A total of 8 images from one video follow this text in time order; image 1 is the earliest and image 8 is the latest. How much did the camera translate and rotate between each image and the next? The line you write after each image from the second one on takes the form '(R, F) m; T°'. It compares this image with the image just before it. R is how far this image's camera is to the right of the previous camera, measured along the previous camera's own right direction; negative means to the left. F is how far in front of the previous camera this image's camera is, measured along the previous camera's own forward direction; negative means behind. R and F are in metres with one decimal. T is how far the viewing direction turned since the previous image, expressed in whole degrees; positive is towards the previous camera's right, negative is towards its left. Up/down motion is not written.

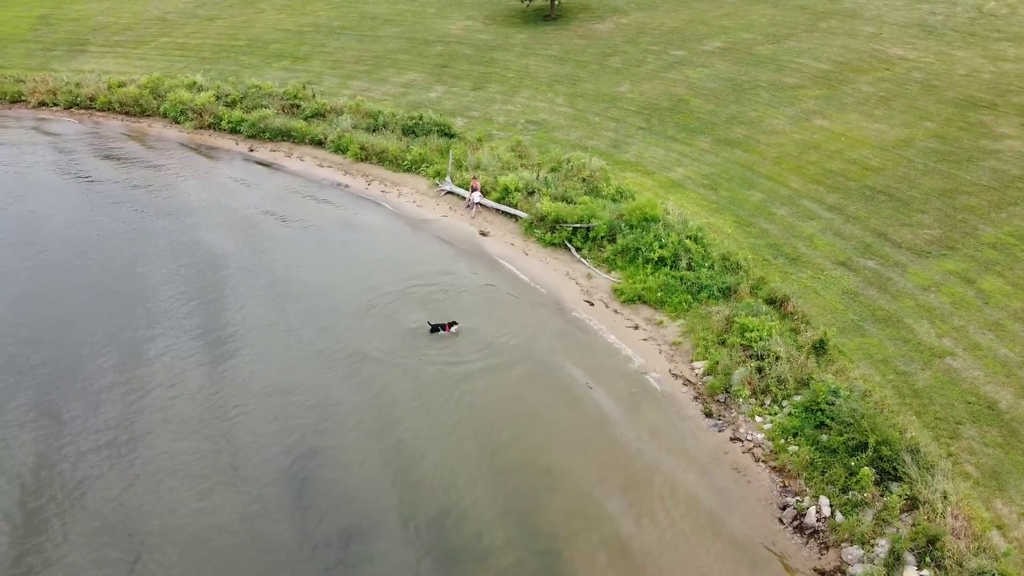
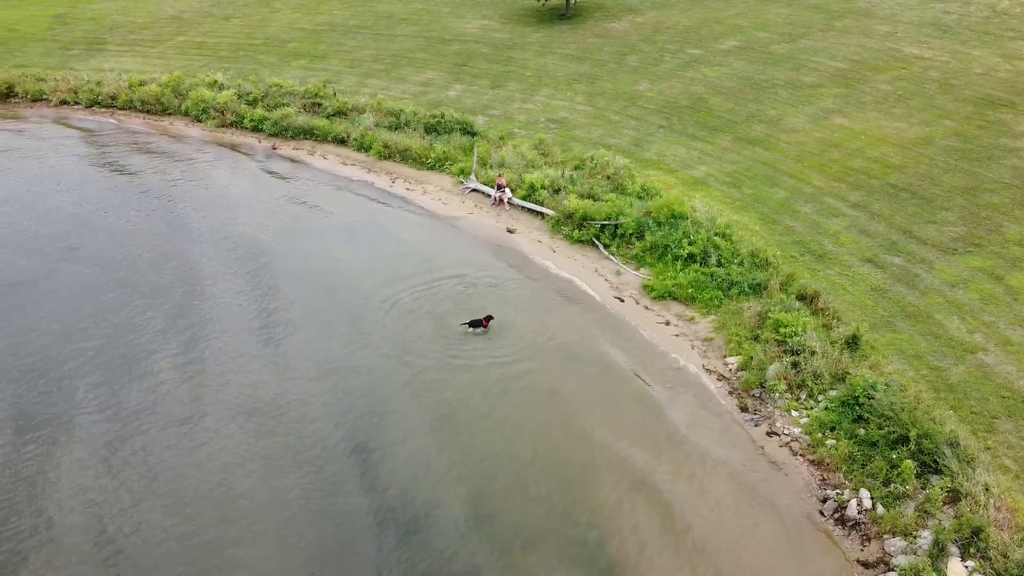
(-1.0, -0.2) m; 0°
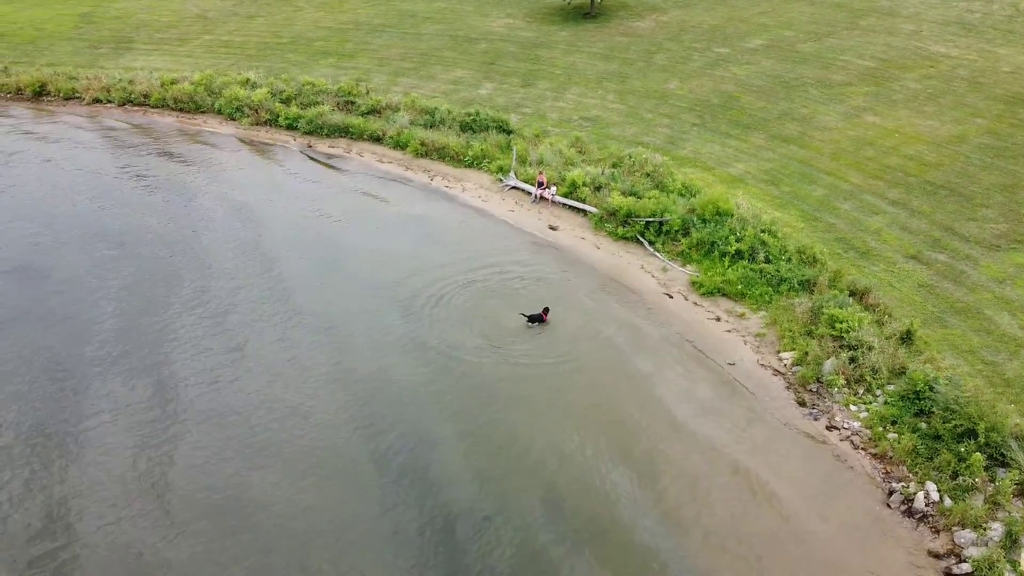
(-1.6, -0.2) m; 0°
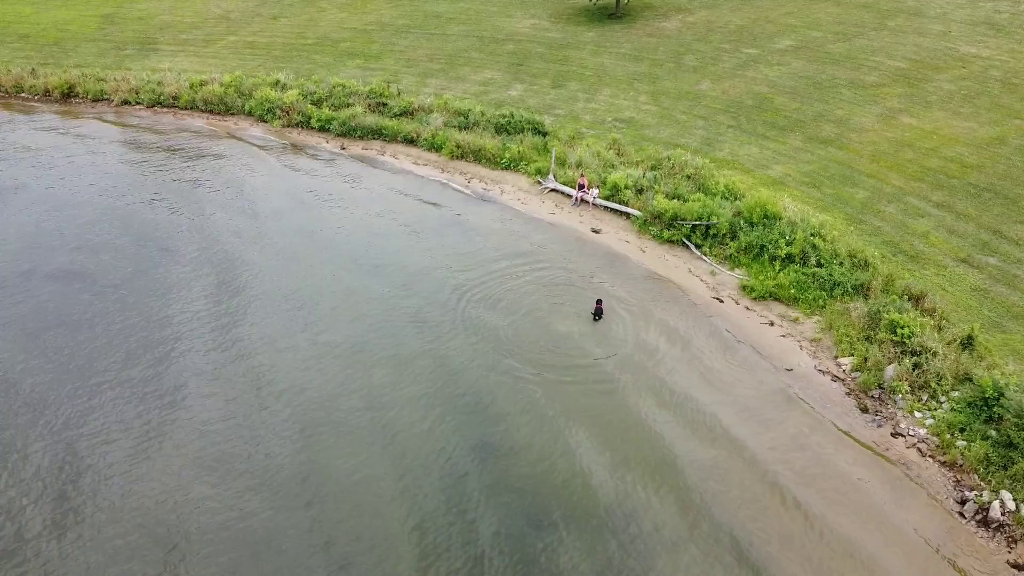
(-1.5, +0.1) m; 0°
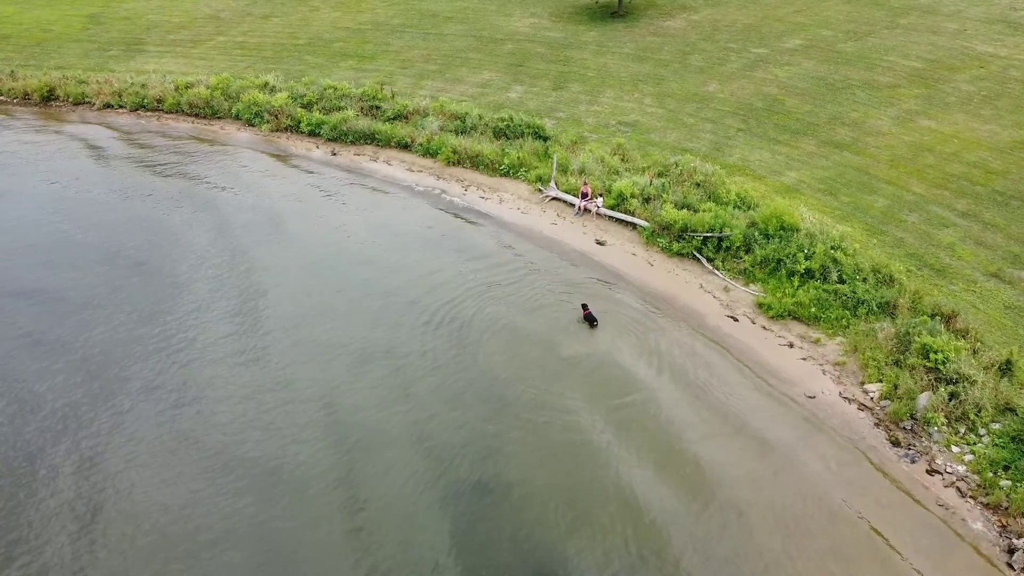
(0.0, +1.4) m; 0°
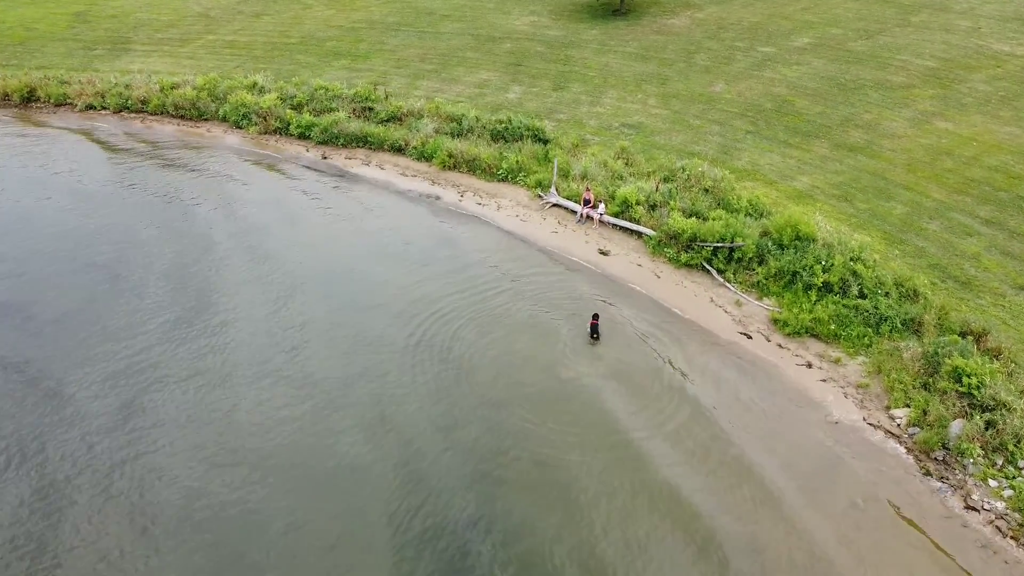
(0.0, +1.2) m; 0°
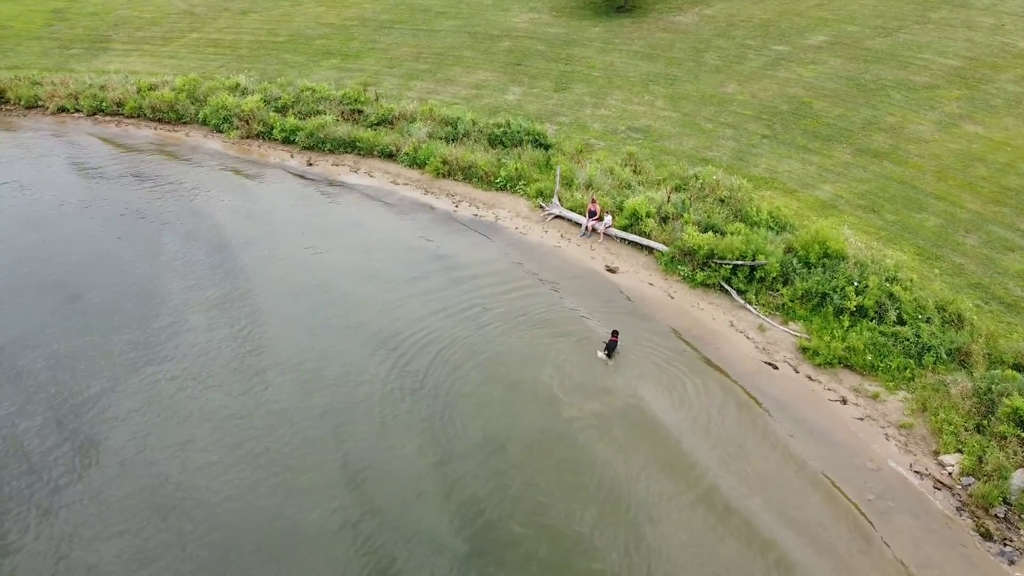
(0.0, +1.8) m; 0°
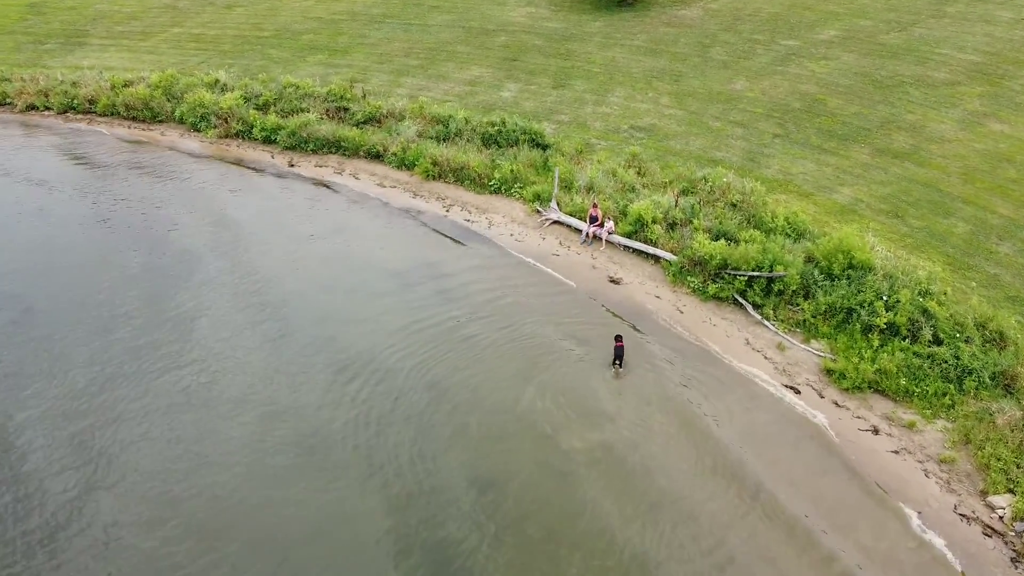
(+0.1, +1.6) m; 0°
